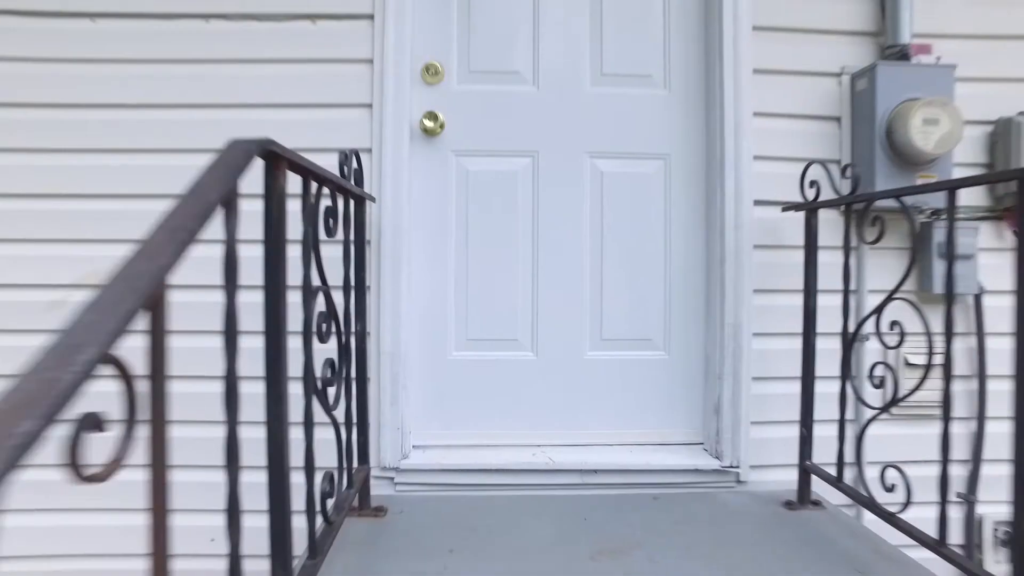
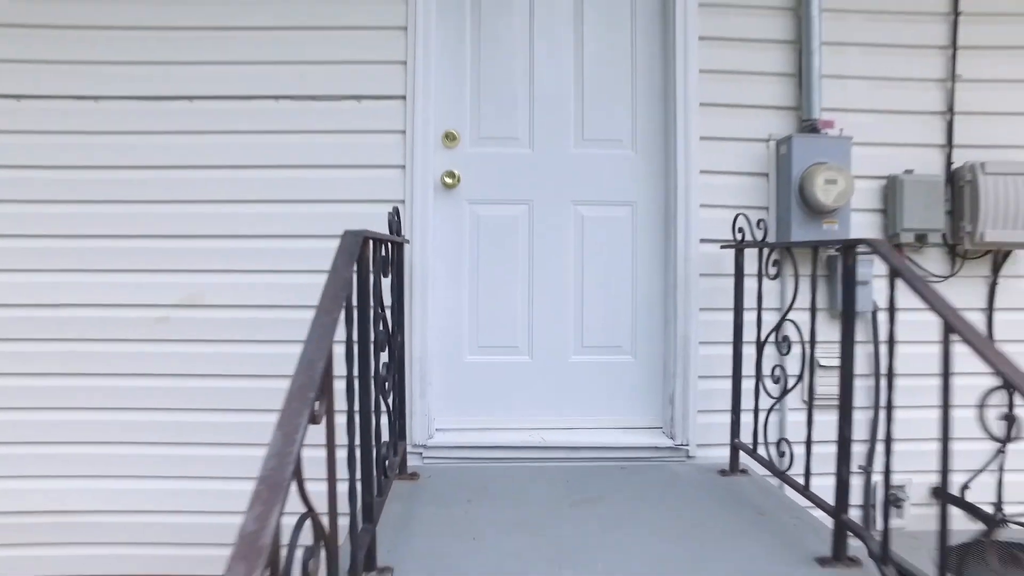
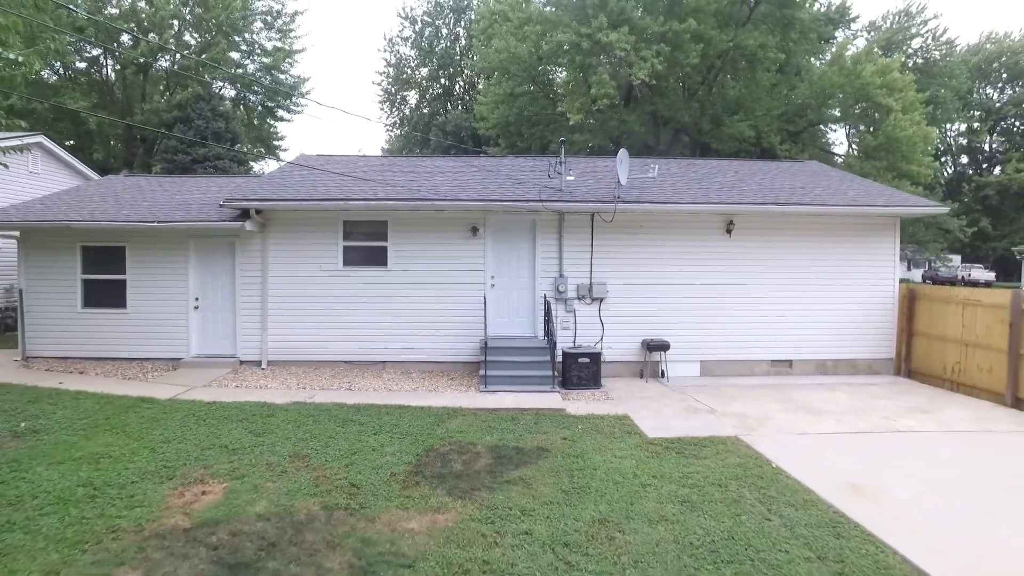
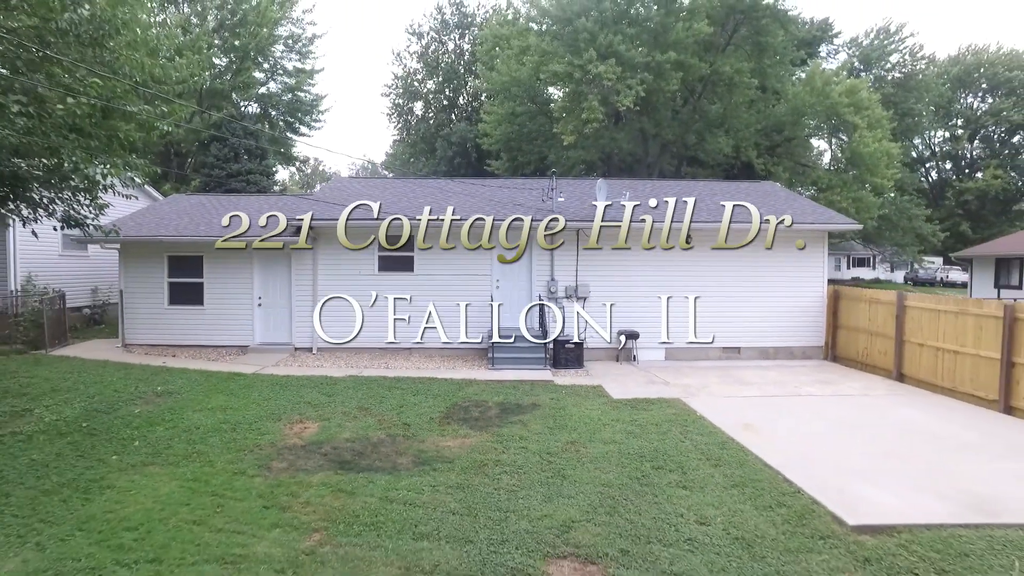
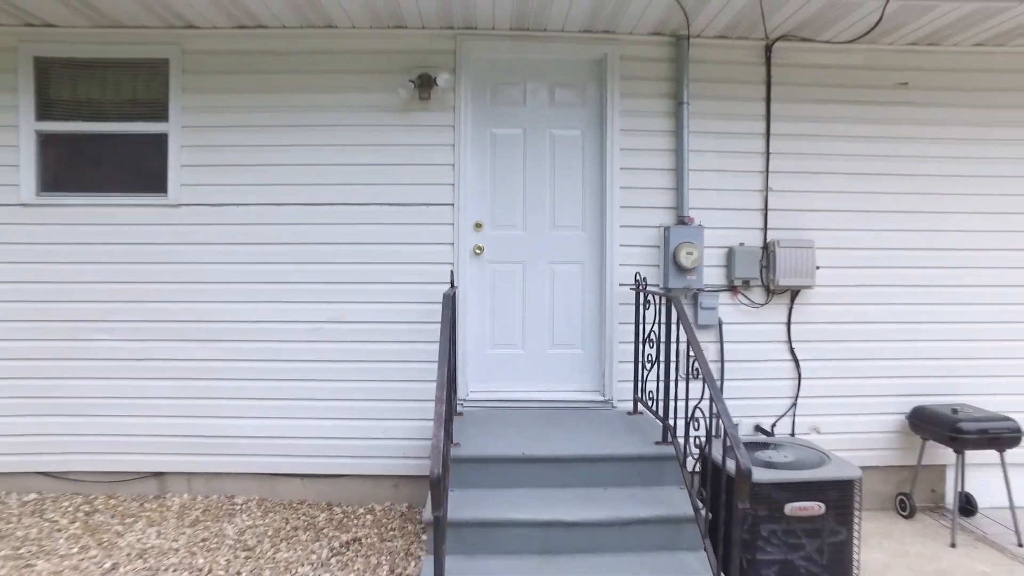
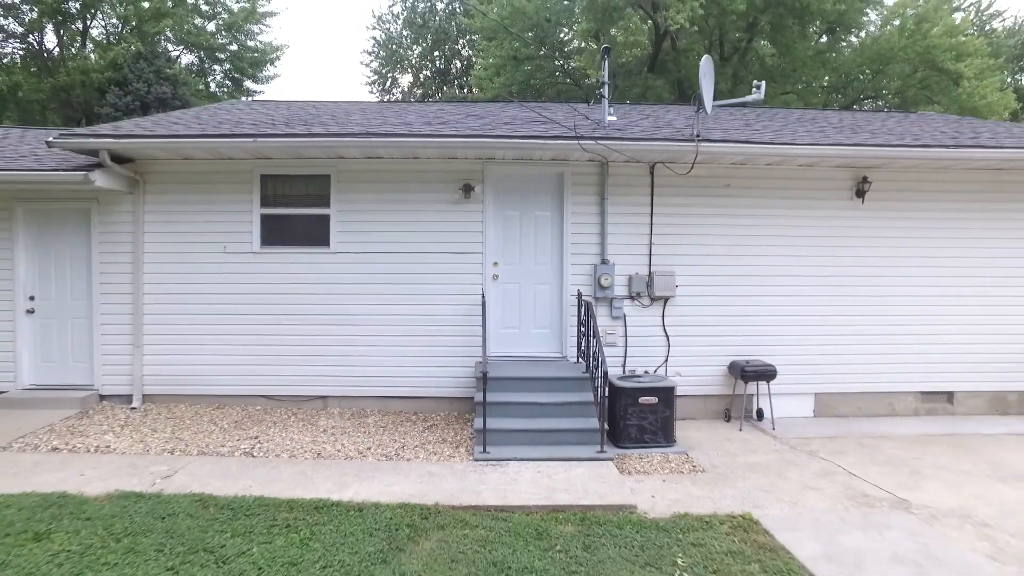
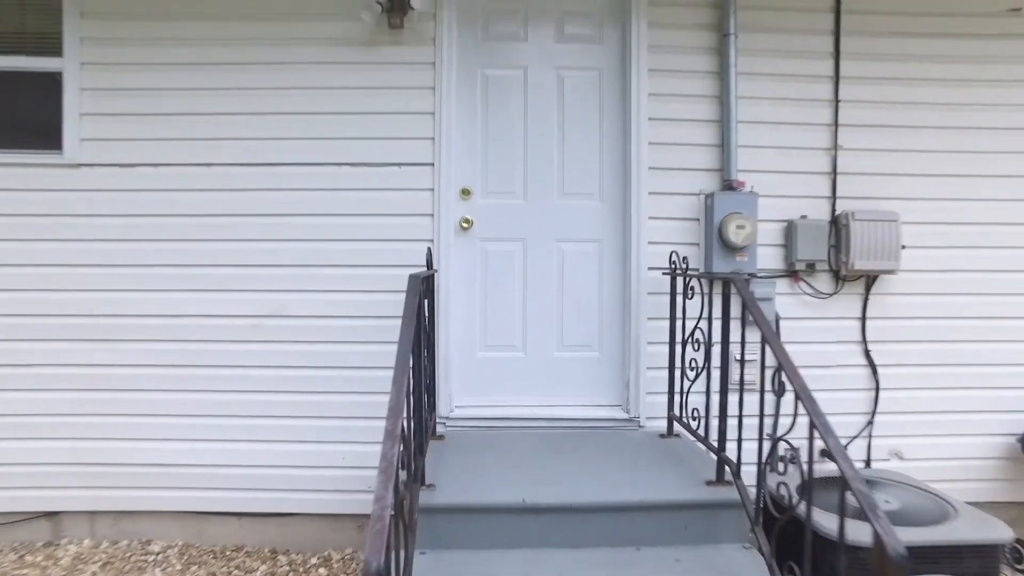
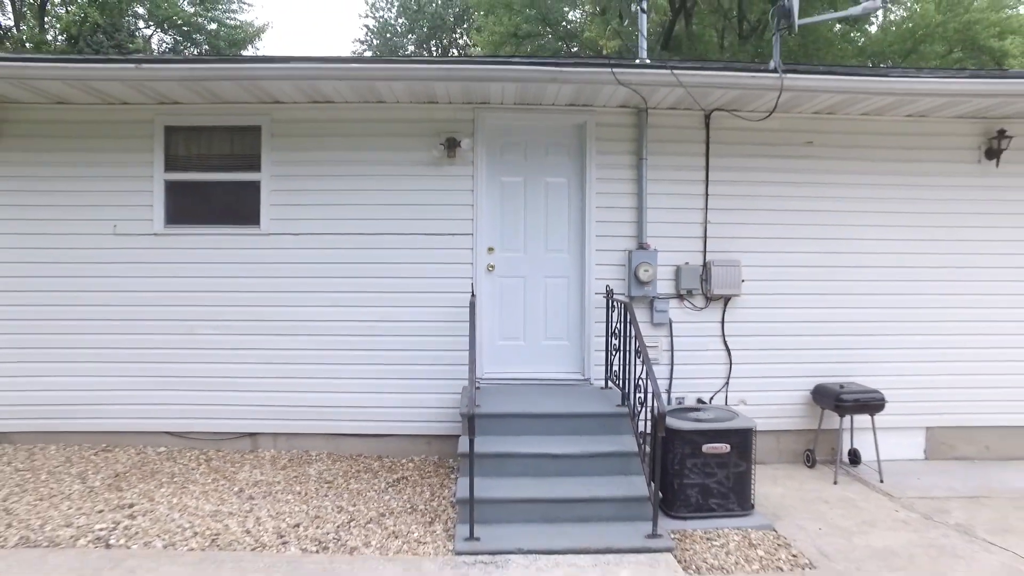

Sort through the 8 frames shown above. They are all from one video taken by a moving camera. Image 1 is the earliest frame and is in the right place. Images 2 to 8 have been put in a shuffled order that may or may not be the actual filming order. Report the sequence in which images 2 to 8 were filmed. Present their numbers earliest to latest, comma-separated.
2, 7, 5, 8, 6, 3, 4
